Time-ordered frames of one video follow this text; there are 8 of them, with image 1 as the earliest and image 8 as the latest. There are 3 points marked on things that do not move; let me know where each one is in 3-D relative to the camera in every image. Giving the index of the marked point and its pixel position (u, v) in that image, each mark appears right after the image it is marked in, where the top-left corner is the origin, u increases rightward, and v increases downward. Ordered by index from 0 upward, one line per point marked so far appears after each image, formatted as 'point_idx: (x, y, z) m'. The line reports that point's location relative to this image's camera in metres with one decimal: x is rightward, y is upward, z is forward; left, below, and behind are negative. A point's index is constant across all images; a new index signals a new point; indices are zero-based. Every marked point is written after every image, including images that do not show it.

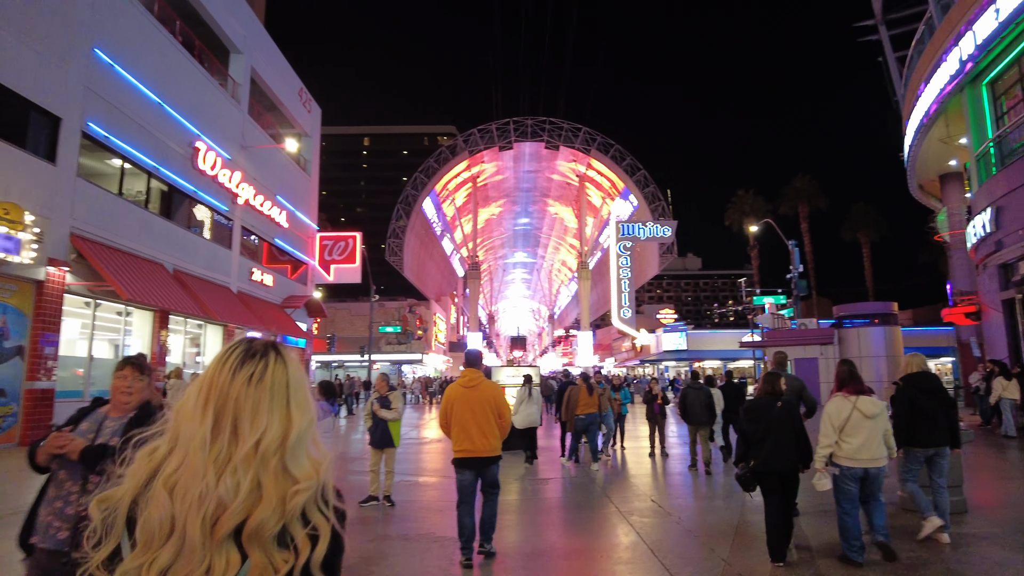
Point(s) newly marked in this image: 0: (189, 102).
0: (-9.9, +5.7, +19.6) m
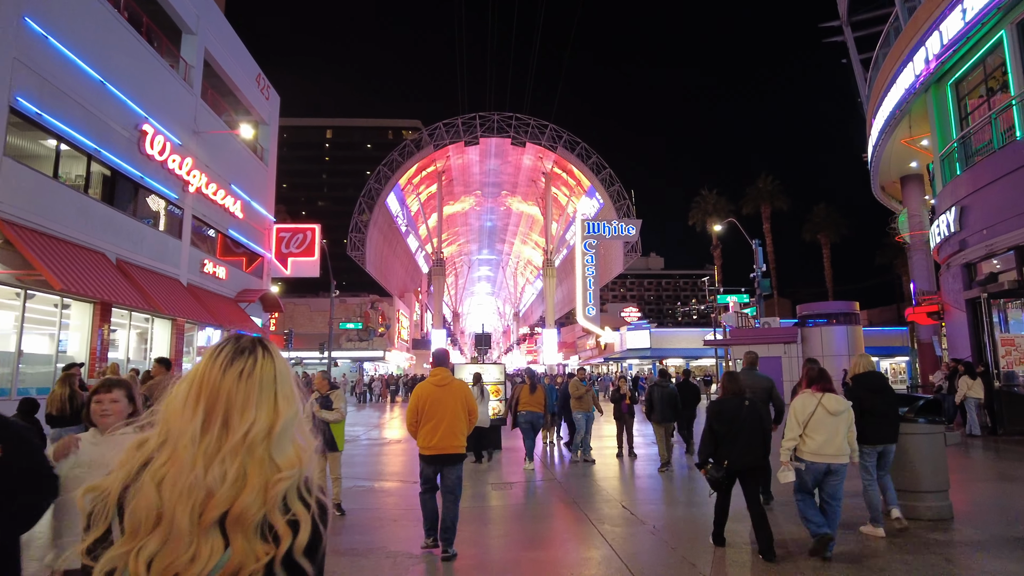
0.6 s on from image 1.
0: (-10.9, +6.0, +18.4) m
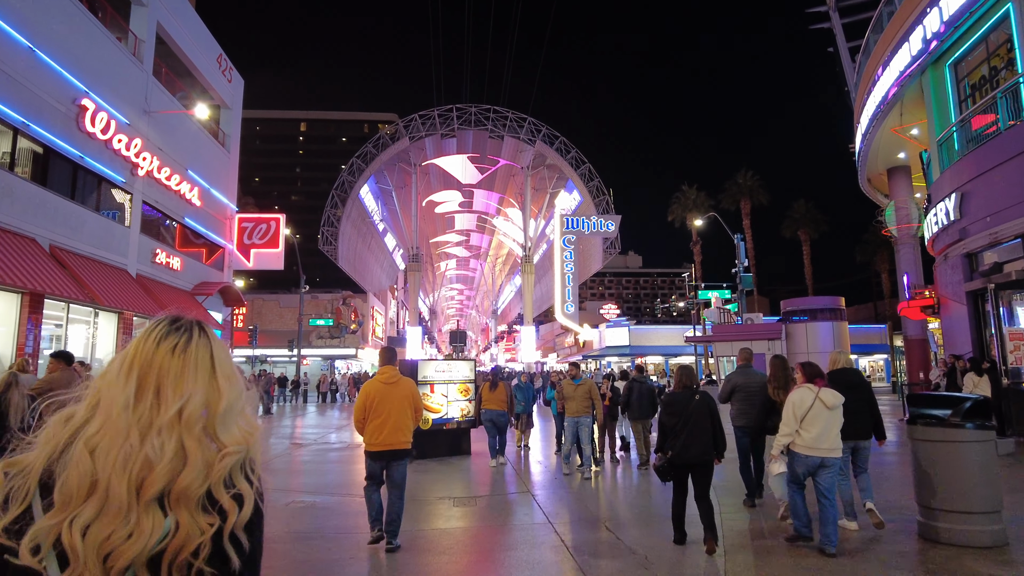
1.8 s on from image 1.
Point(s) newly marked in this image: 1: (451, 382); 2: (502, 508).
0: (-11.6, +6.2, +16.8) m
1: (-1.2, -1.9, +11.9) m
2: (-0.1, -2.7, +7.9) m
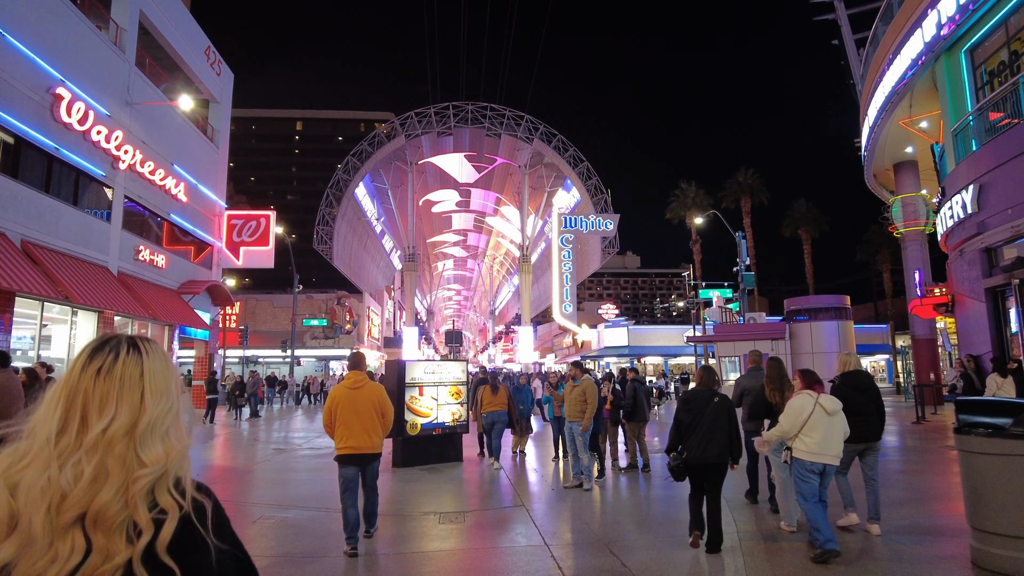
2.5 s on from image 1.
0: (-11.7, +6.3, +16.0) m
1: (-1.3, -1.8, +11.2) m
2: (-0.2, -2.7, +7.1) m
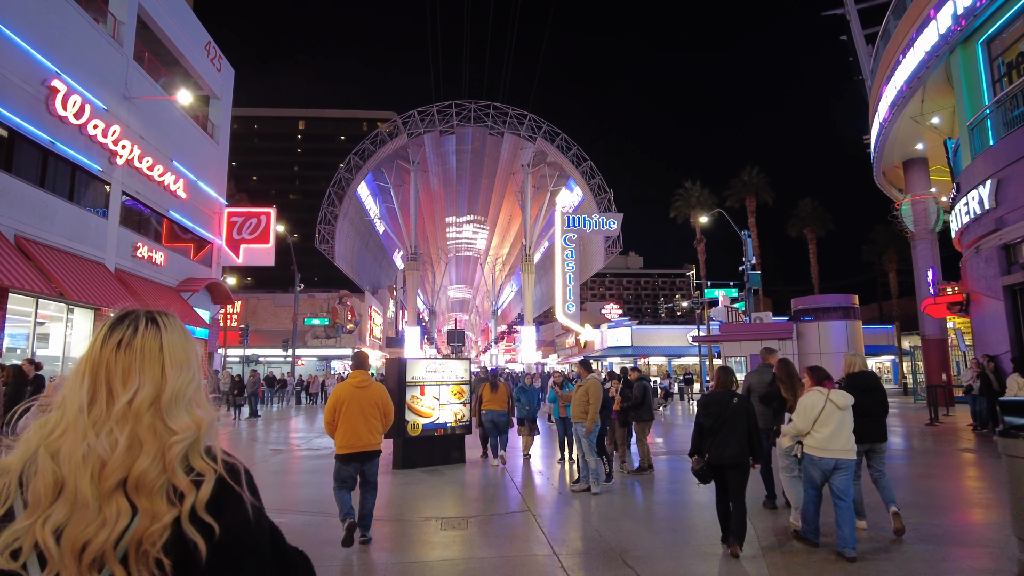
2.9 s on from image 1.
0: (-11.6, +6.4, +15.7) m
1: (-1.2, -1.7, +10.9) m
2: (-0.1, -2.6, +6.8) m
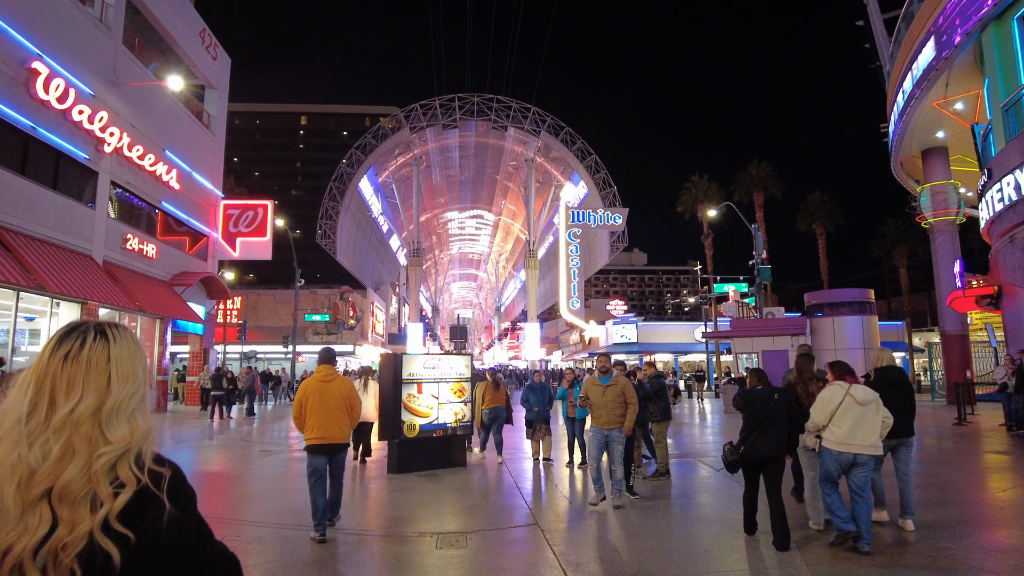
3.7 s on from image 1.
0: (-11.5, +6.6, +15.0) m
1: (-1.2, -1.6, +10.1) m
2: (-0.1, -2.5, +6.0) m
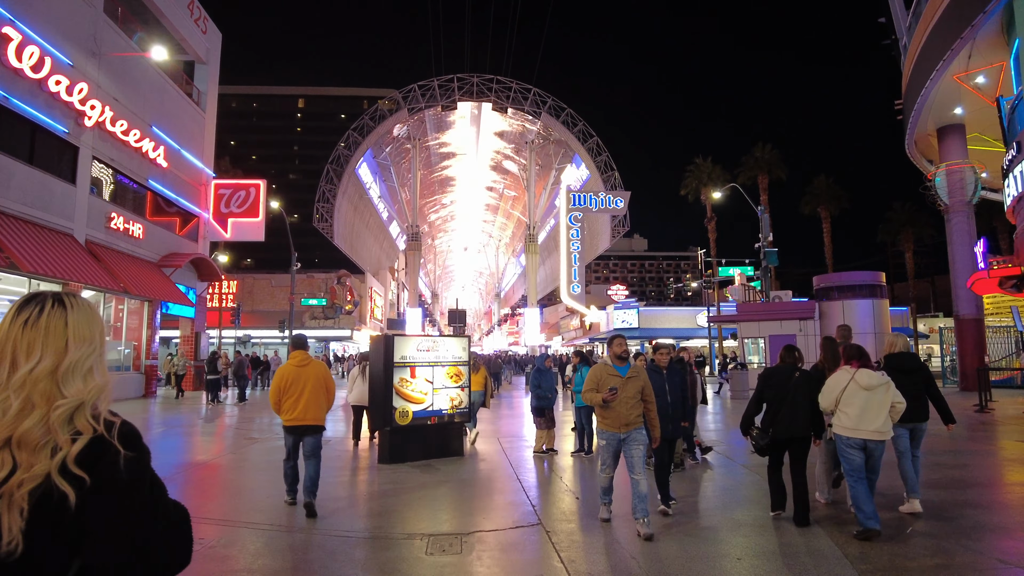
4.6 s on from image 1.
0: (-11.5, +7.0, +14.1) m
1: (-1.2, -1.2, +9.4) m
2: (-0.1, -2.2, +5.3) m
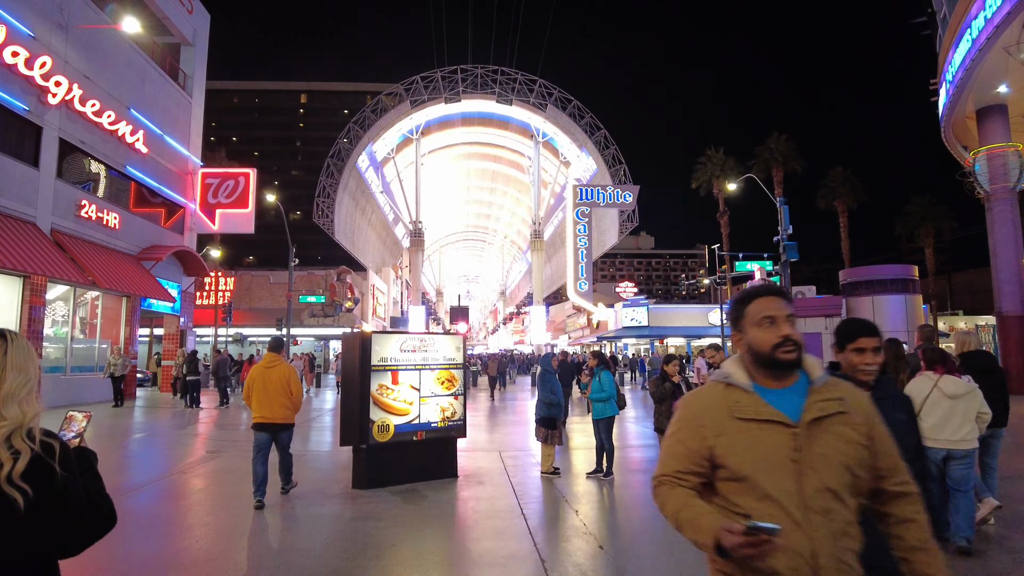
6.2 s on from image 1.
0: (-11.4, +7.2, +12.6) m
1: (-1.1, -1.1, +7.8) m
2: (0.0, -2.1, +3.8) m
